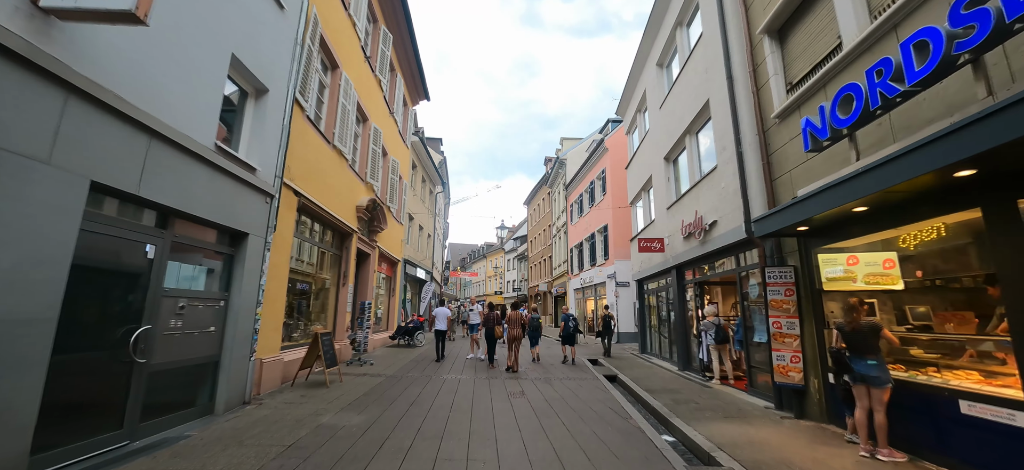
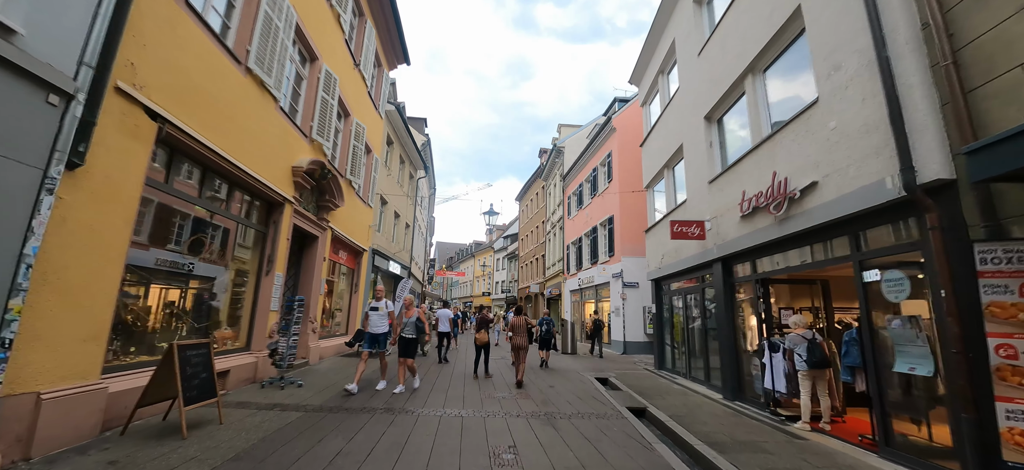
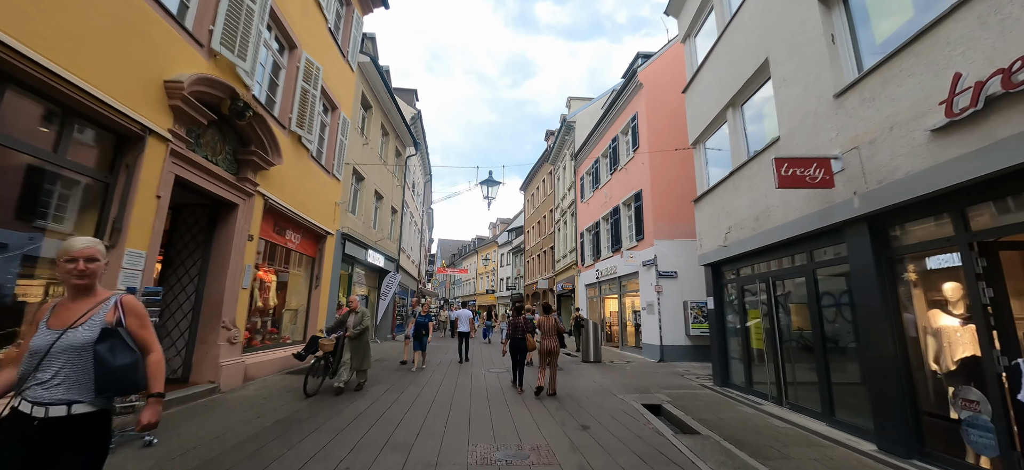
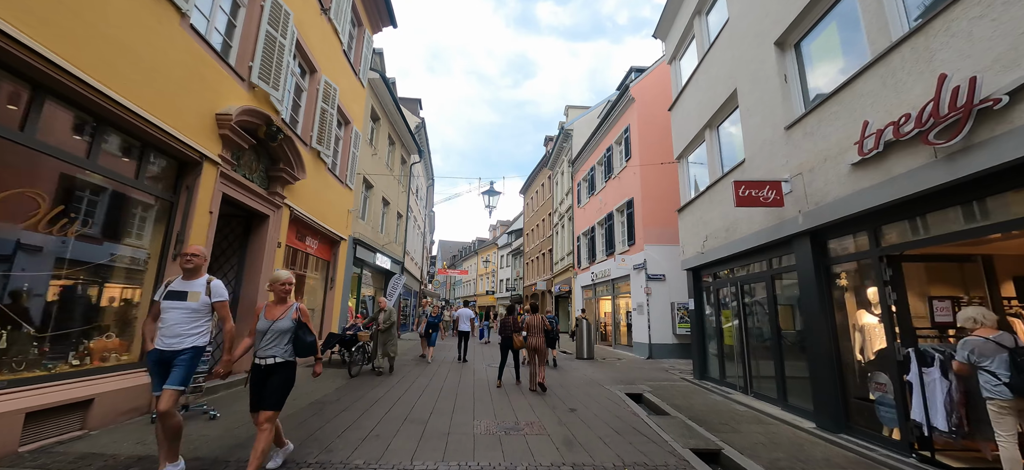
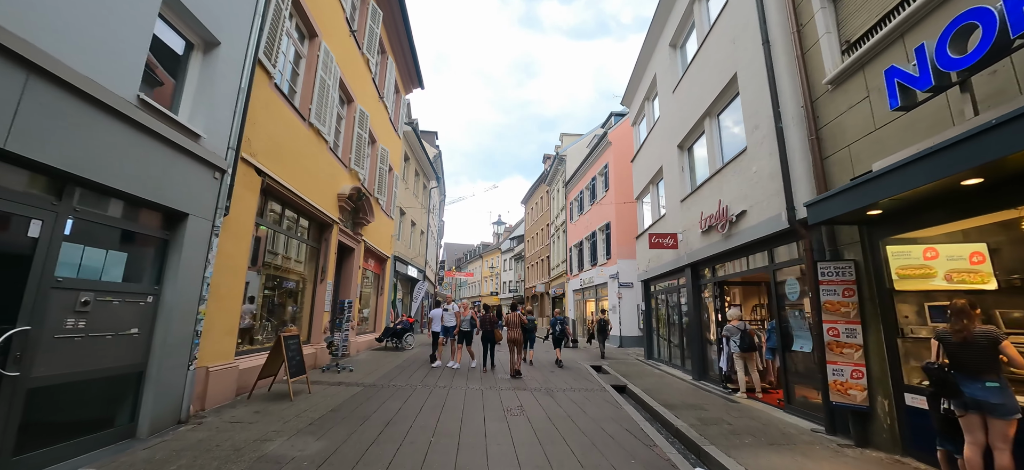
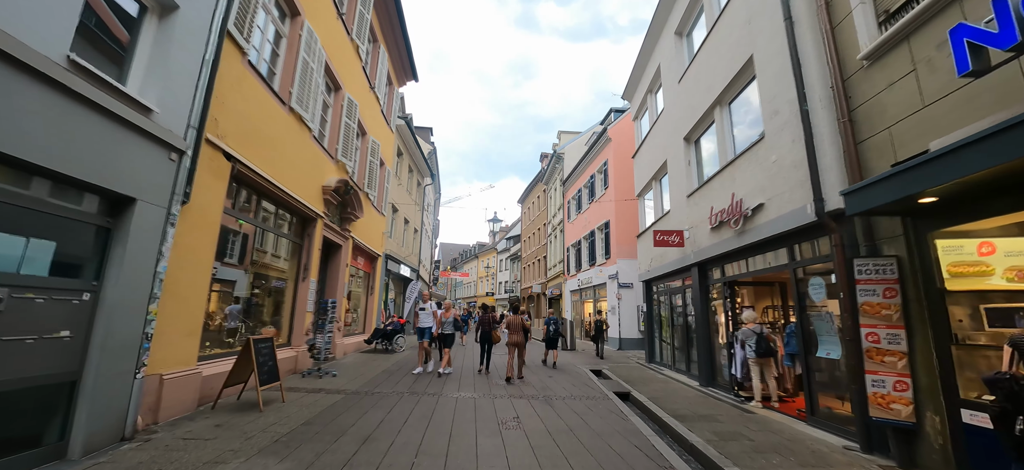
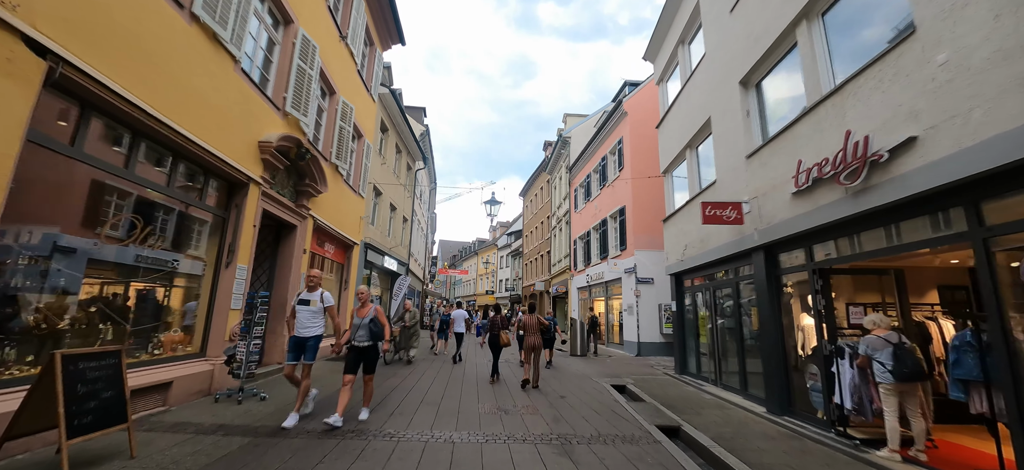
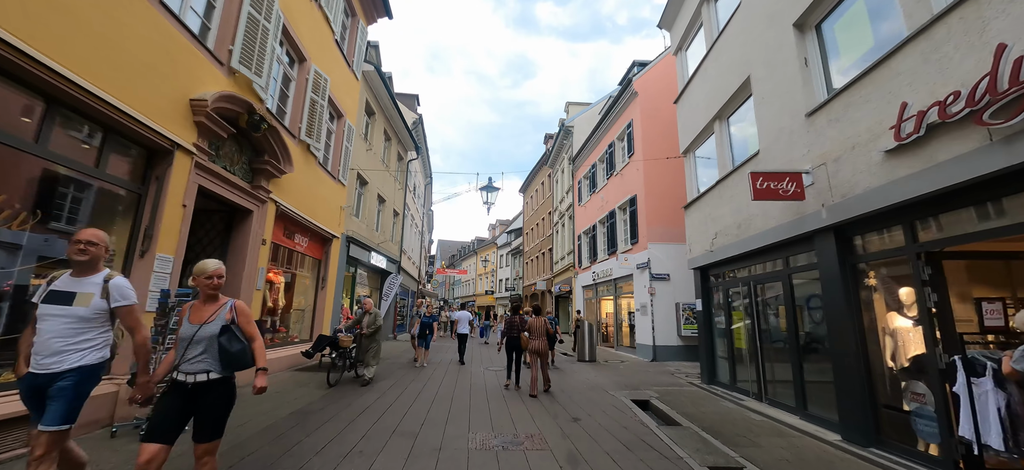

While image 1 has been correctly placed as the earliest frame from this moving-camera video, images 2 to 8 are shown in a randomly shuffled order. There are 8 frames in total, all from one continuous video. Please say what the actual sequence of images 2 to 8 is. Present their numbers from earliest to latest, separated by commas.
5, 6, 2, 7, 4, 8, 3
